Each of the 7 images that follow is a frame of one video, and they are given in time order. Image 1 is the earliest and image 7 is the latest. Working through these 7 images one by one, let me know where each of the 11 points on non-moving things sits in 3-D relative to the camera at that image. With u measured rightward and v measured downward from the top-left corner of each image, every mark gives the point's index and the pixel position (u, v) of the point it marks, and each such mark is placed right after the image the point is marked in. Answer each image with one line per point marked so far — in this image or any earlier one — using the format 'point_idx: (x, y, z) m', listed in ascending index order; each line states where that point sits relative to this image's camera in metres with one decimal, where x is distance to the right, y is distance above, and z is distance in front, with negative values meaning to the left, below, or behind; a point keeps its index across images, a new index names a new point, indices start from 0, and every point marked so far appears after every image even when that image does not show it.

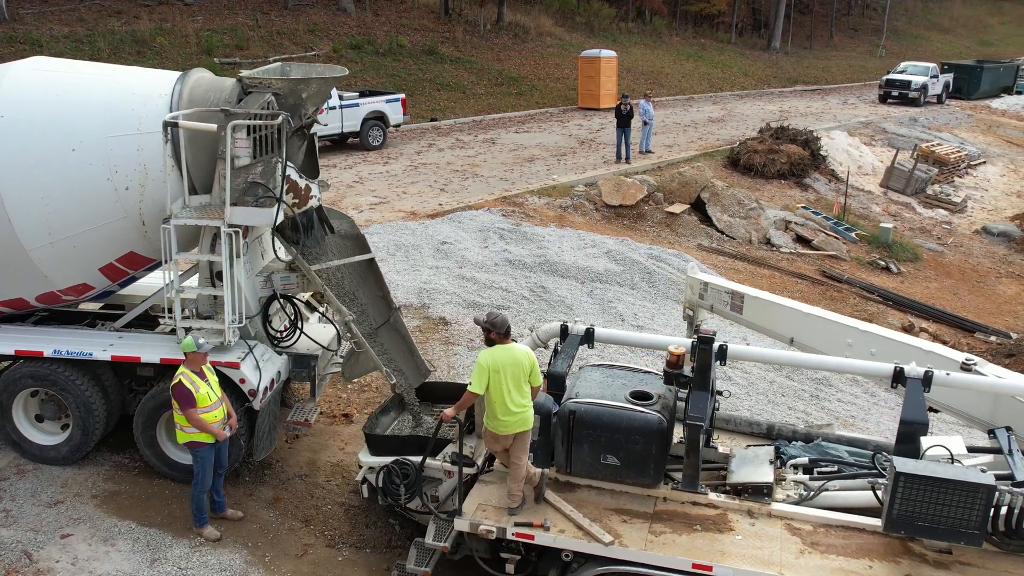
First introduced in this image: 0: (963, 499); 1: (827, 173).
0: (+2.2, -1.0, +4.9) m
1: (+4.7, +1.7, +15.0) m
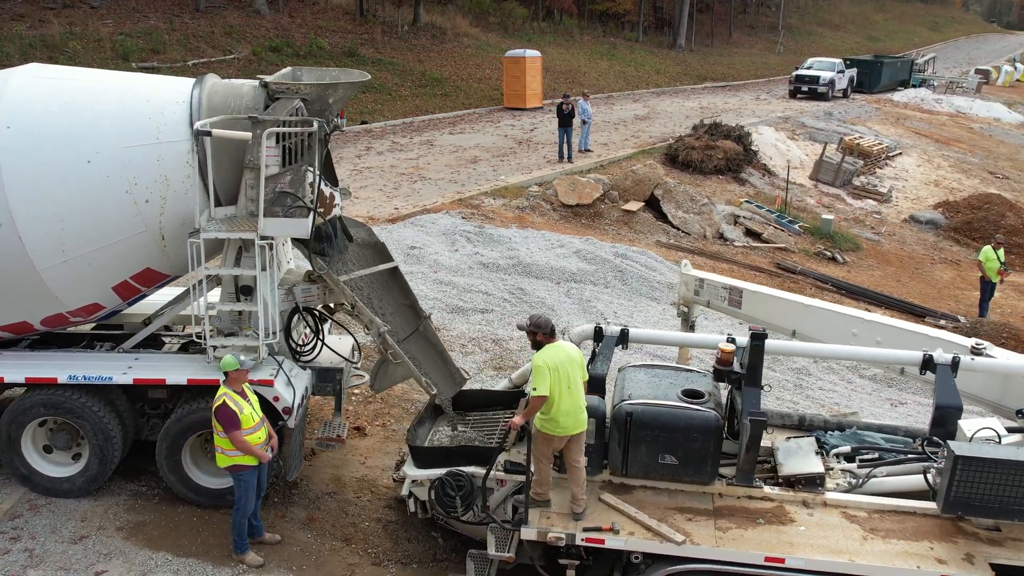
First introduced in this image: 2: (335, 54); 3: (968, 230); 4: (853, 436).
0: (+2.5, -1.0, +5.1) m
1: (+3.8, +1.8, +15.4) m
2: (-3.5, +4.6, +19.8) m
3: (+6.6, +0.8, +14.4) m
4: (+2.0, -0.9, +6.0) m
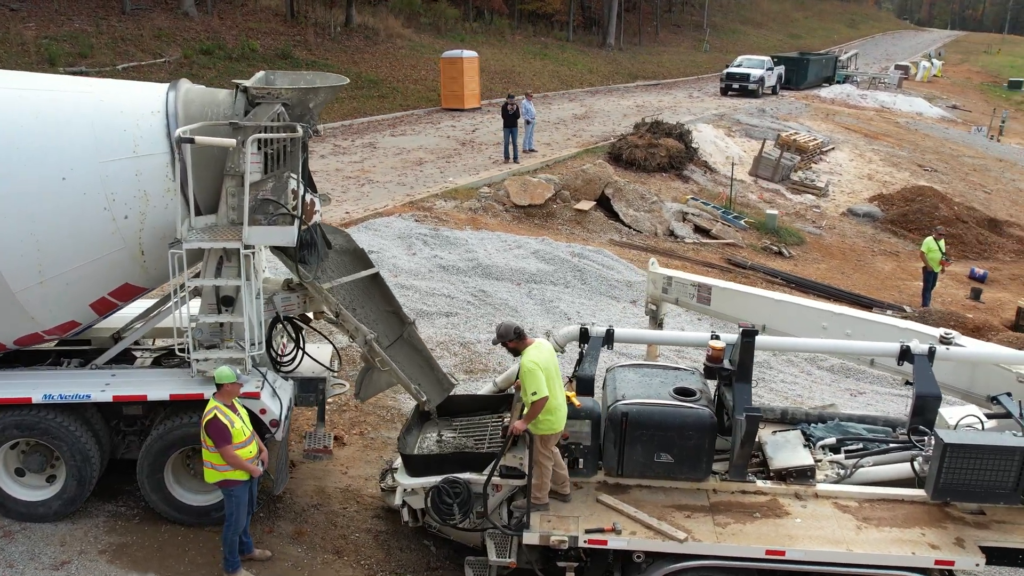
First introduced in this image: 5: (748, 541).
0: (+2.5, -0.9, +5.2) m
1: (+3.0, +1.9, +15.7) m
2: (-4.7, +4.5, +19.5) m
3: (+5.8, +1.0, +14.9) m
4: (+2.0, -0.9, +6.1) m
5: (+1.2, -1.3, +5.1) m
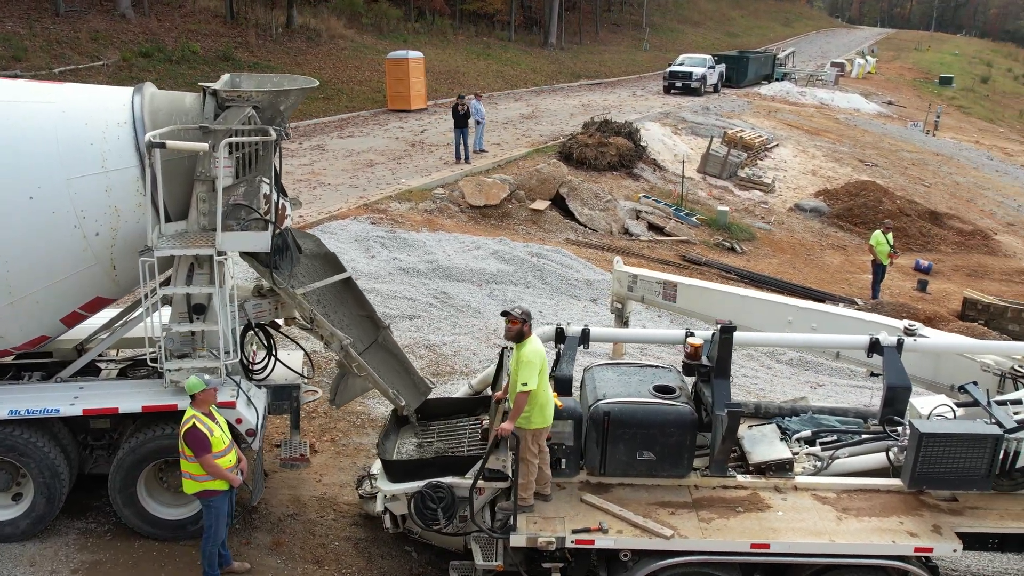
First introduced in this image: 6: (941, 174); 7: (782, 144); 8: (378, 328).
0: (+2.5, -0.9, +5.3) m
1: (+2.2, +2.0, +15.8) m
2: (-5.8, +4.4, +19.1) m
3: (+5.1, +1.1, +15.2) m
4: (+1.8, -0.8, +6.2) m
5: (+1.1, -1.3, +5.1) m
6: (+7.8, +2.1, +18.2) m
7: (+5.0, +2.7, +18.5) m
8: (-0.8, -0.2, +6.3) m
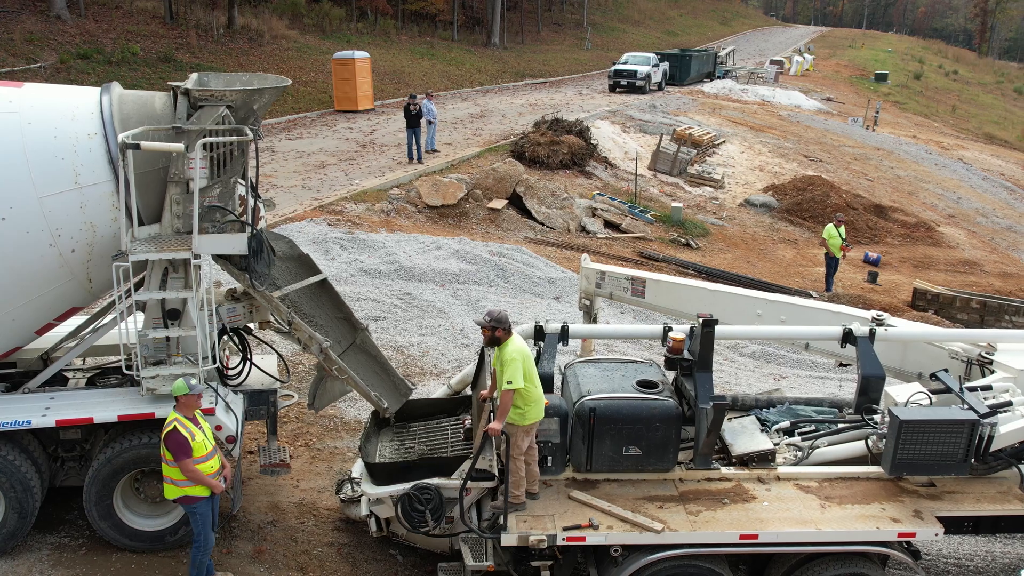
0: (+2.4, -0.8, +5.5) m
1: (+1.4, +2.0, +15.9) m
2: (-6.7, +4.2, +18.7) m
3: (+4.4, +1.2, +15.4) m
4: (+1.7, -0.8, +6.3) m
5: (+1.1, -1.2, +5.2) m
6: (+6.9, +2.2, +18.6) m
7: (+4.0, +2.8, +18.8) m
8: (-1.0, -0.3, +6.2) m
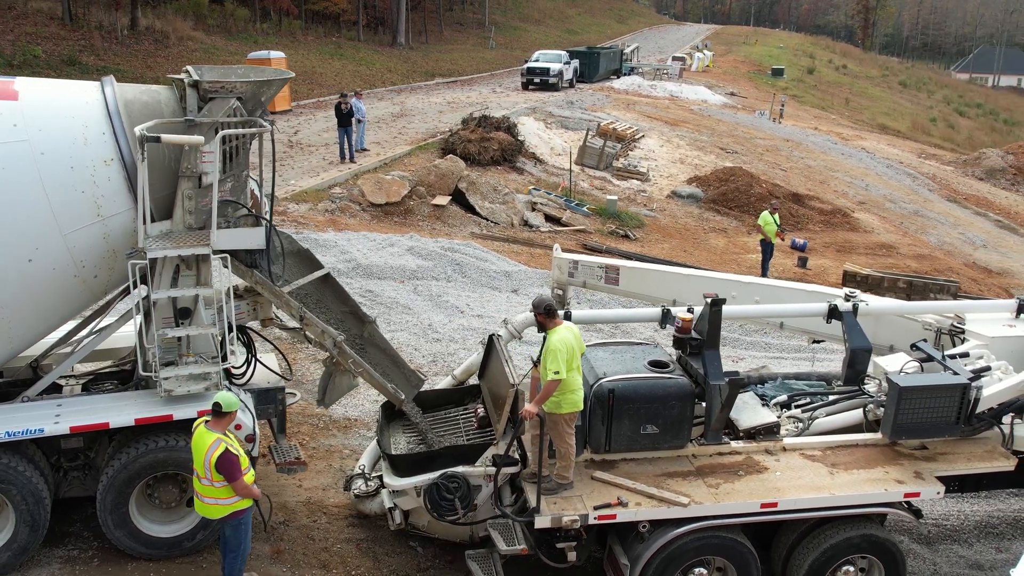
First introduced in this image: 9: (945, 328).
0: (+2.5, -0.6, +5.8) m
1: (+0.3, +2.1, +16.0) m
2: (-8.2, +4.0, +18.0) m
3: (+3.3, +1.4, +15.9) m
4: (+1.7, -0.6, +6.5) m
5: (+1.2, -1.1, +5.3) m
6: (+5.4, +2.5, +19.4) m
7: (+2.6, +2.9, +19.2) m
8: (-0.9, -0.2, +6.1) m
9: (+2.9, -0.3, +6.8) m
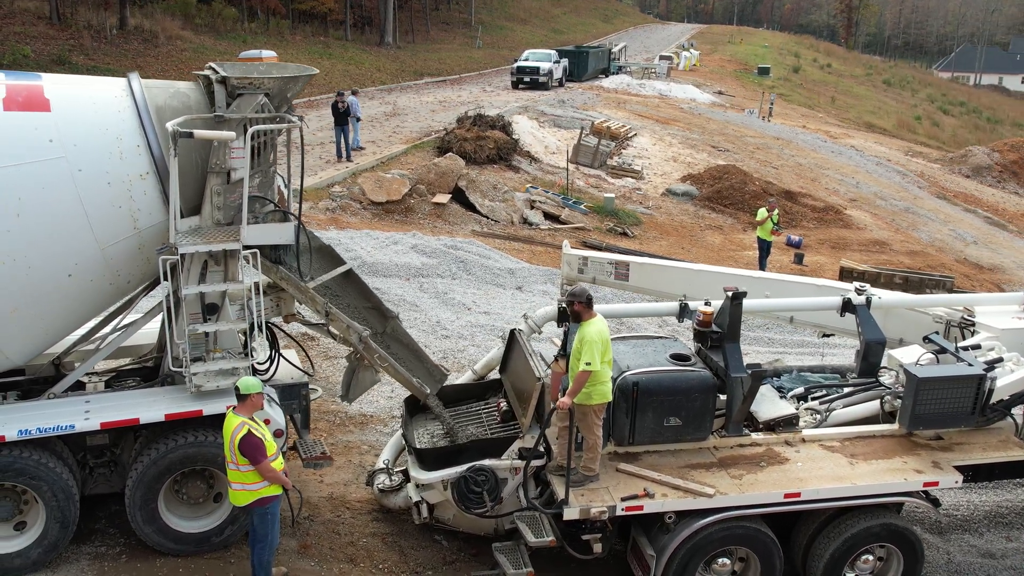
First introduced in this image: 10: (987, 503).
0: (+2.6, -0.6, +5.9) m
1: (+0.2, +2.1, +16.1) m
2: (-8.3, +4.0, +17.8) m
3: (+3.3, +1.4, +16.0) m
4: (+1.9, -0.6, +6.6) m
5: (+1.4, -1.1, +5.4) m
6: (+5.3, +2.6, +19.5) m
7: (+2.4, +3.0, +19.3) m
8: (-0.8, -0.2, +6.2) m
9: (+3.1, -0.2, +6.9) m
10: (+3.4, -1.5, +7.2) m
